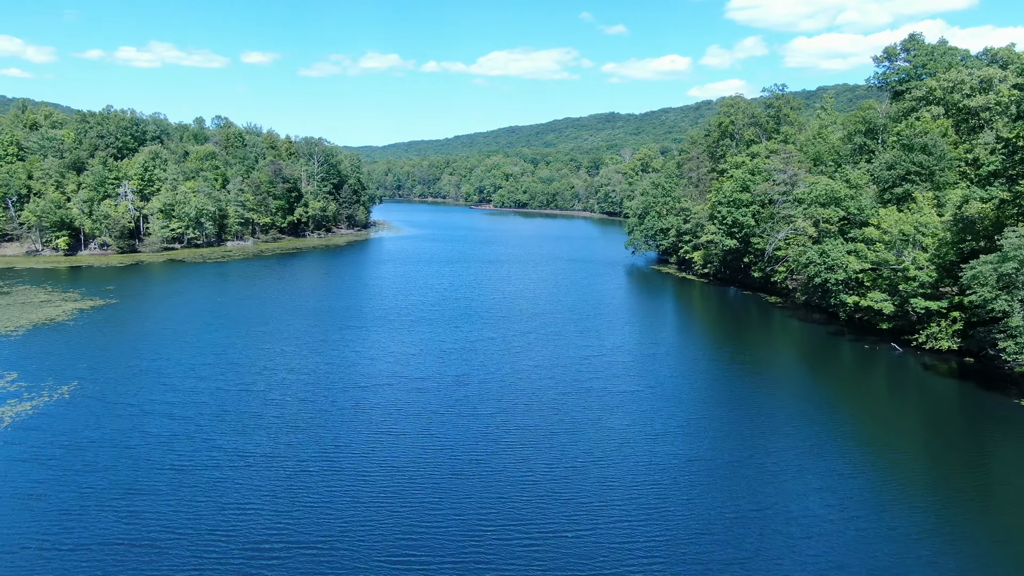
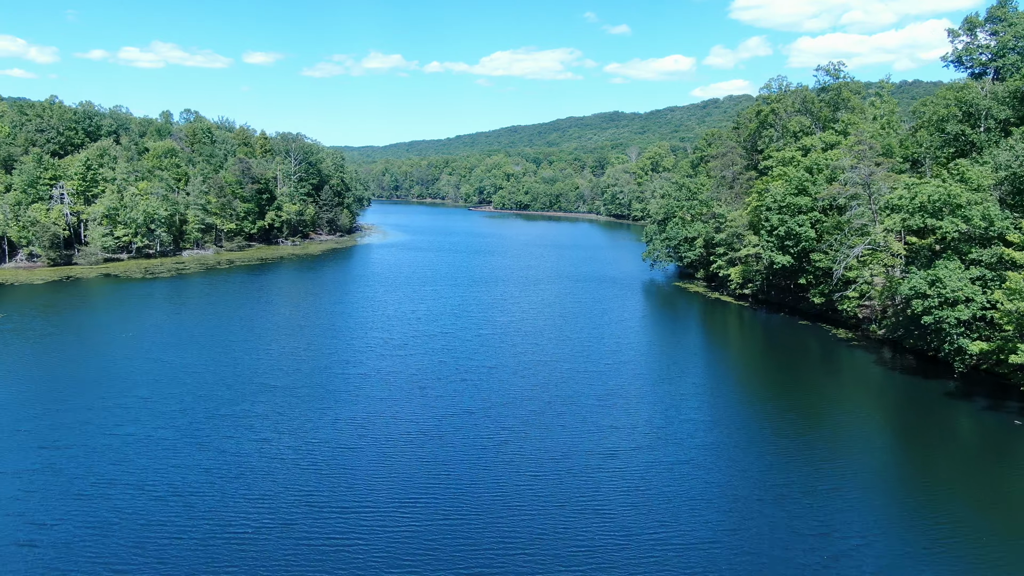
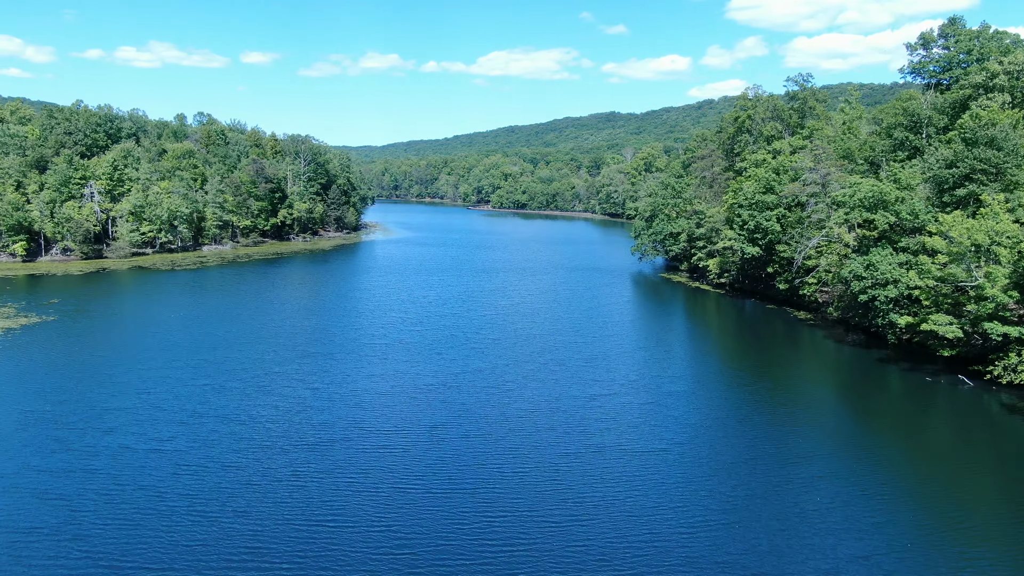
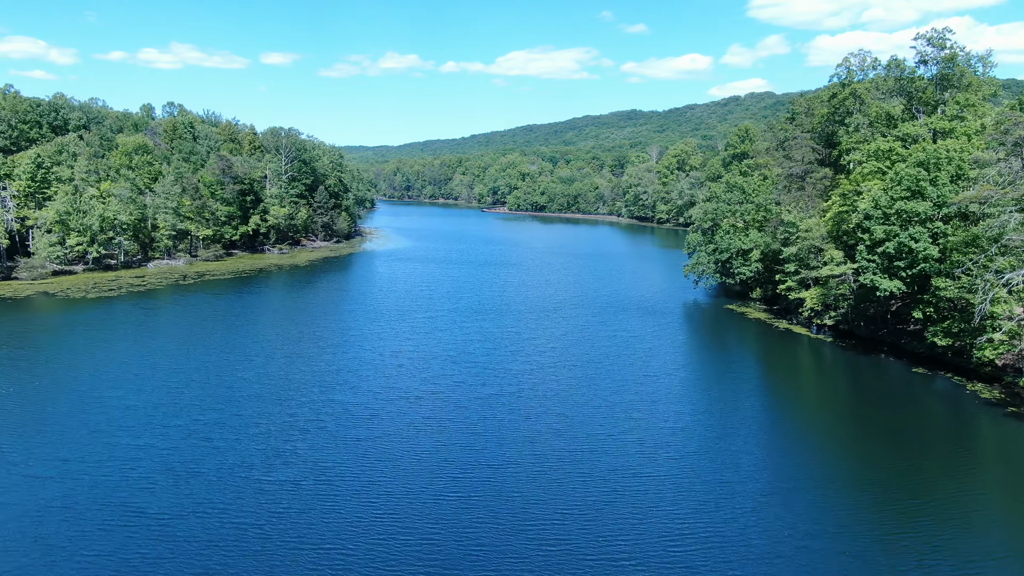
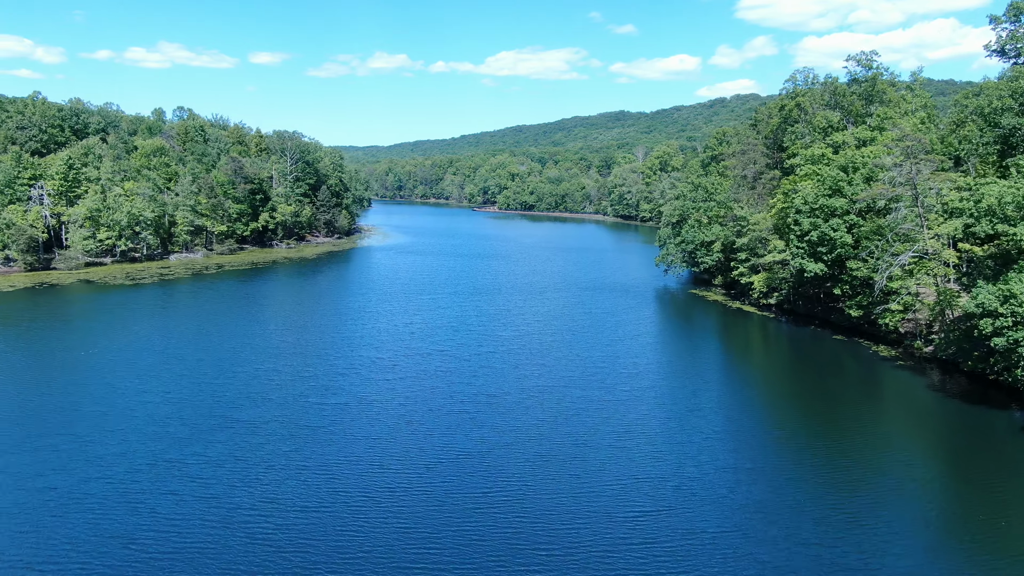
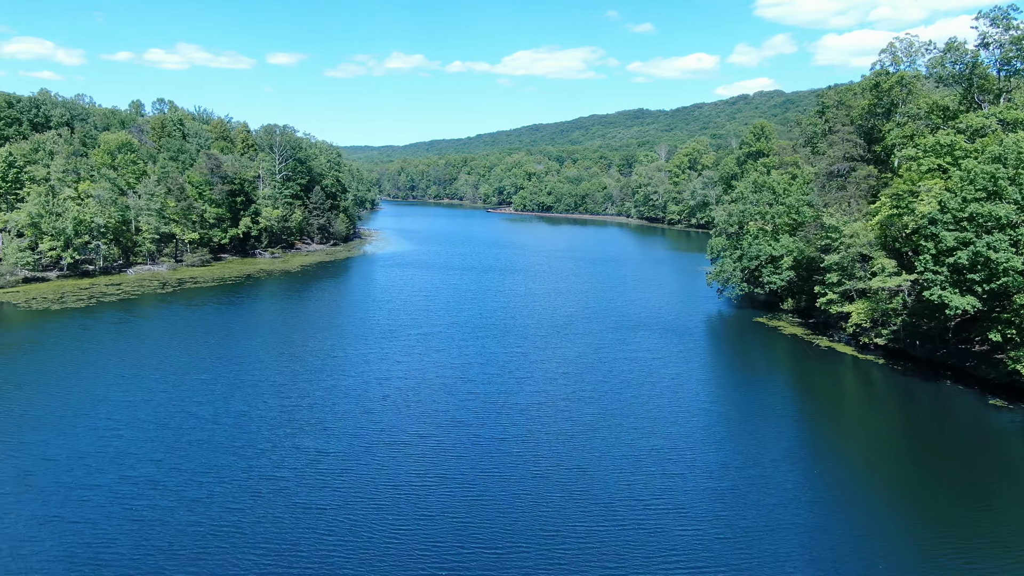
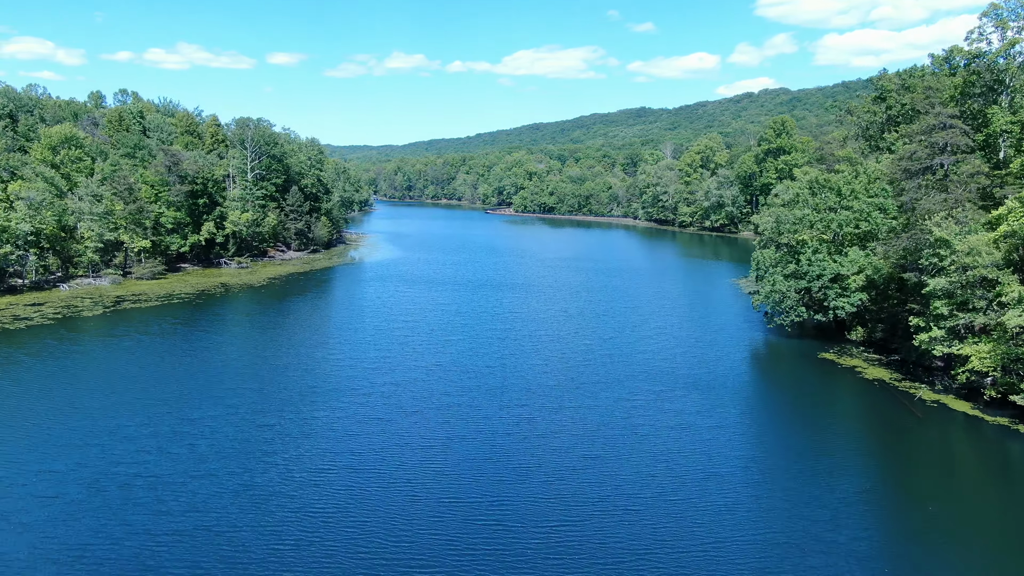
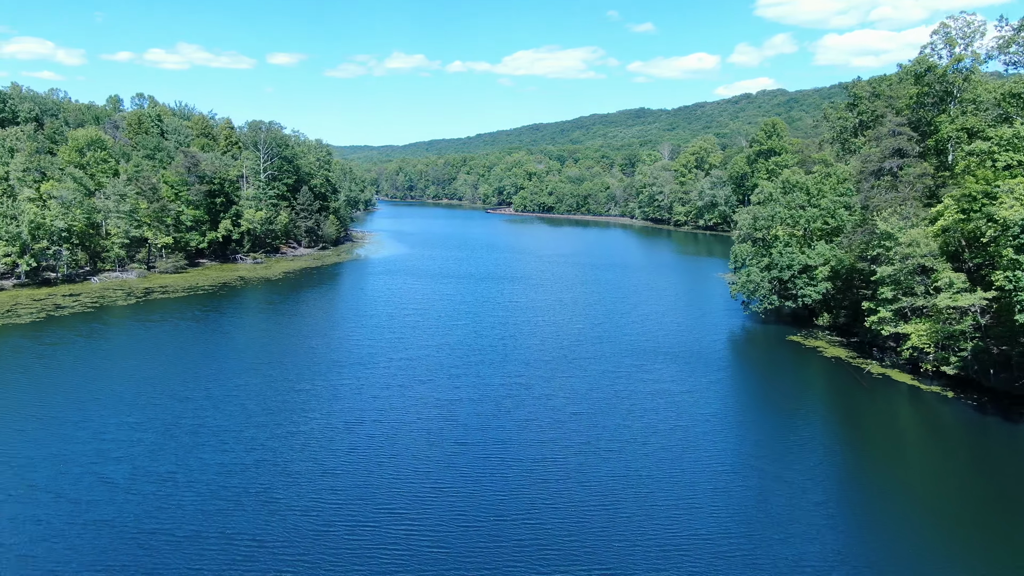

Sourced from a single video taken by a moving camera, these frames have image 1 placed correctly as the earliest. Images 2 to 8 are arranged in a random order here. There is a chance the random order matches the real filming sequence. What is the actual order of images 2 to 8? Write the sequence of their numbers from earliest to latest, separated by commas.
3, 2, 5, 4, 6, 8, 7
